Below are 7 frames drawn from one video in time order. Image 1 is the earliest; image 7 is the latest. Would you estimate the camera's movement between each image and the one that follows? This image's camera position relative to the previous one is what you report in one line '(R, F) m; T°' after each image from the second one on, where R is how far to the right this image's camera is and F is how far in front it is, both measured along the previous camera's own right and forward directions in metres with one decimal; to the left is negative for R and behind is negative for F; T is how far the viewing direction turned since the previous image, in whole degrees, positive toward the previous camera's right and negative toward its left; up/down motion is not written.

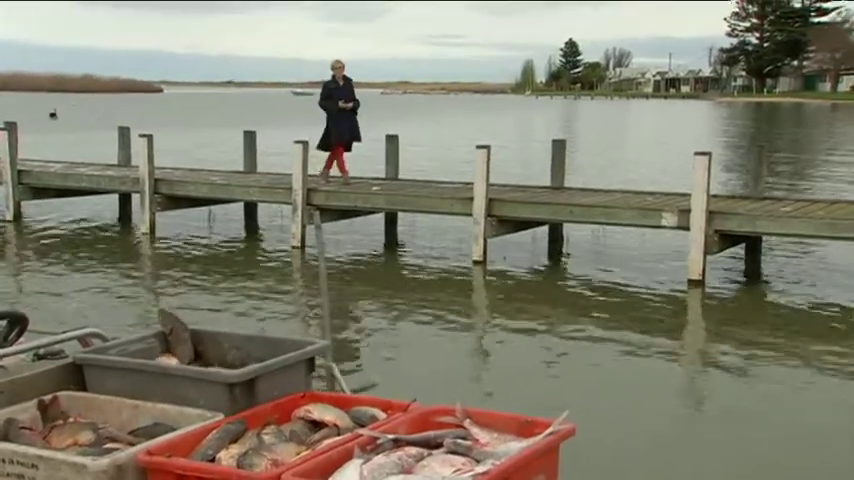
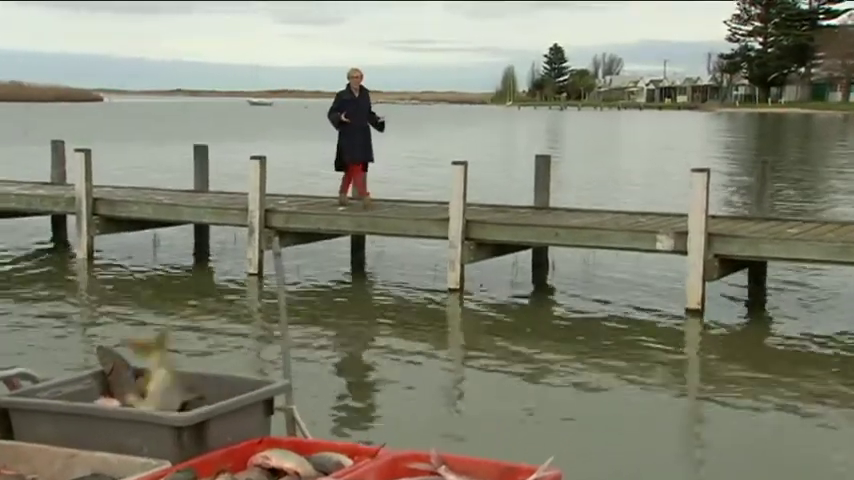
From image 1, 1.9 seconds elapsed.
(+0.4, +1.4) m; 0°
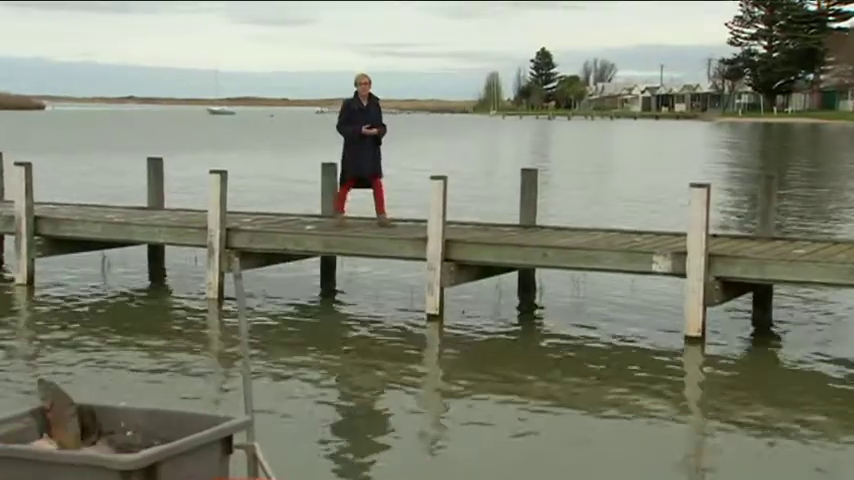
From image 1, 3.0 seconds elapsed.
(+0.3, +1.1) m; +1°
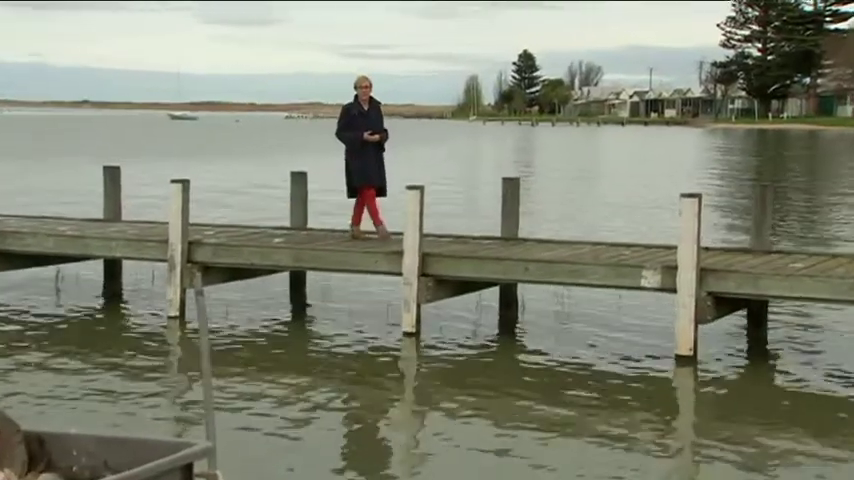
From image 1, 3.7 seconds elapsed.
(+0.2, +0.7) m; +1°
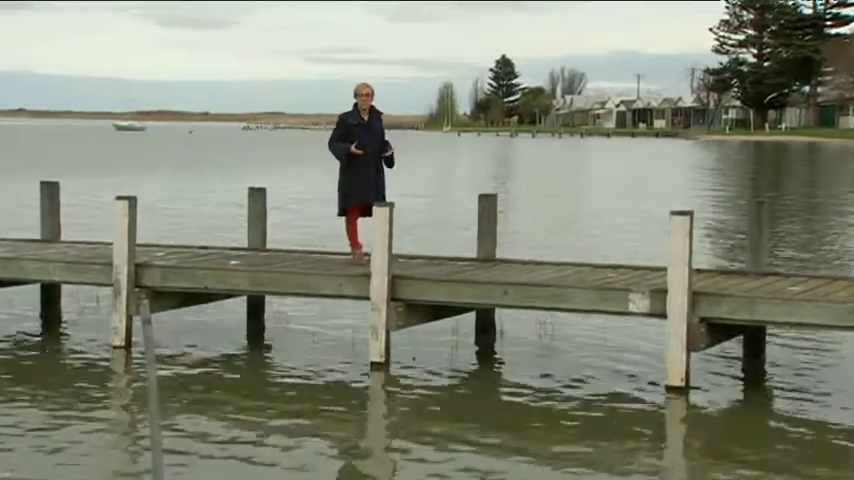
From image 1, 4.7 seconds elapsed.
(+0.2, +0.9) m; +1°
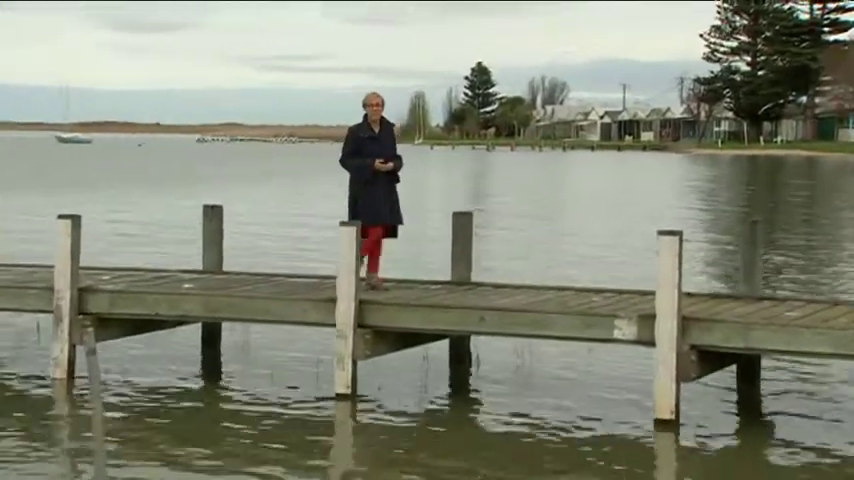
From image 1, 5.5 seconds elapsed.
(+0.2, +0.8) m; +1°
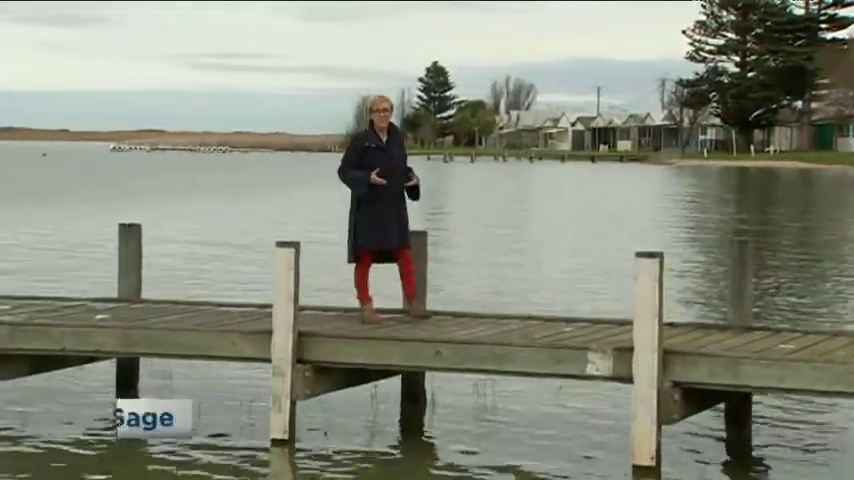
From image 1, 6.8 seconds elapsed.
(+0.4, +1.2) m; +1°
